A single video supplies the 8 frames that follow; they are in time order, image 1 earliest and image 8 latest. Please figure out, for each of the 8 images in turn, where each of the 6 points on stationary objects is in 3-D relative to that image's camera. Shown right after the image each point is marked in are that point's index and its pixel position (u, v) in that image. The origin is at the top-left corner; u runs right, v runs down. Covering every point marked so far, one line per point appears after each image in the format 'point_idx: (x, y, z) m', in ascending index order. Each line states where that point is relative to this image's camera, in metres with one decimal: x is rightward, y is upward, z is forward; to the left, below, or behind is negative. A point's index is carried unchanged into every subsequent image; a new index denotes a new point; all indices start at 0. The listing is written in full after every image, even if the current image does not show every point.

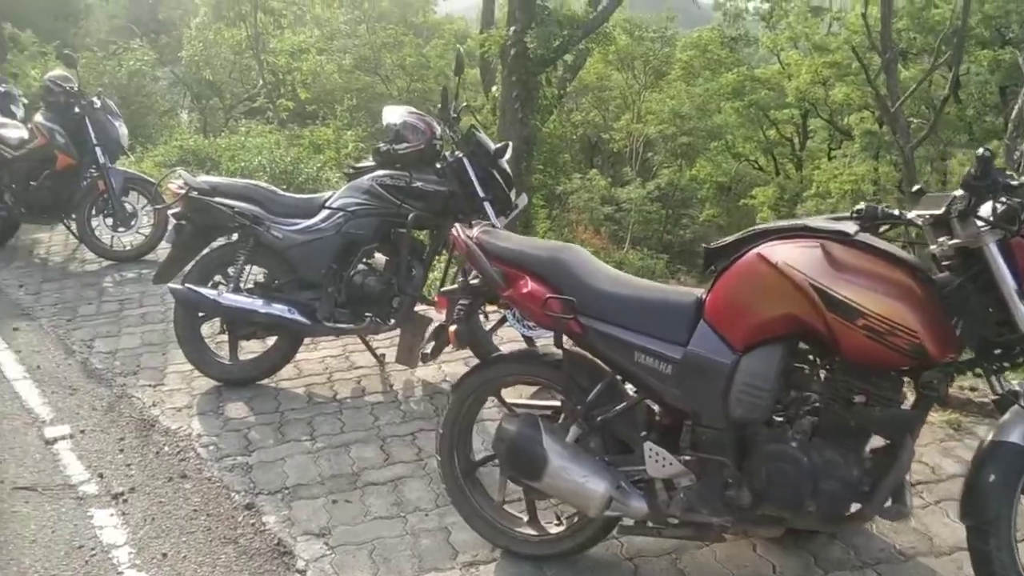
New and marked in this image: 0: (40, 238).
0: (-4.3, +0.4, +8.5) m
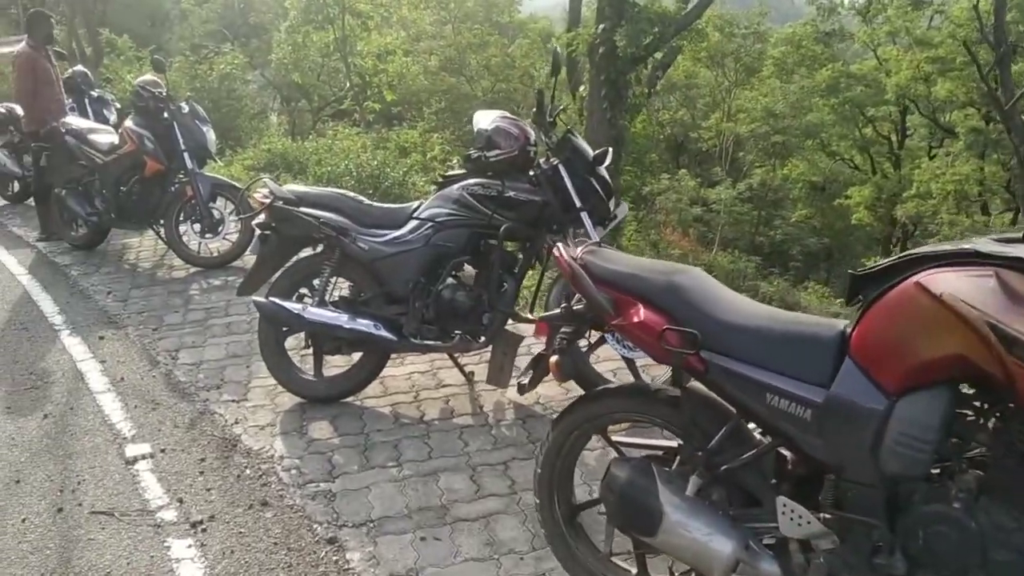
0: (-3.4, +0.4, +8.5) m
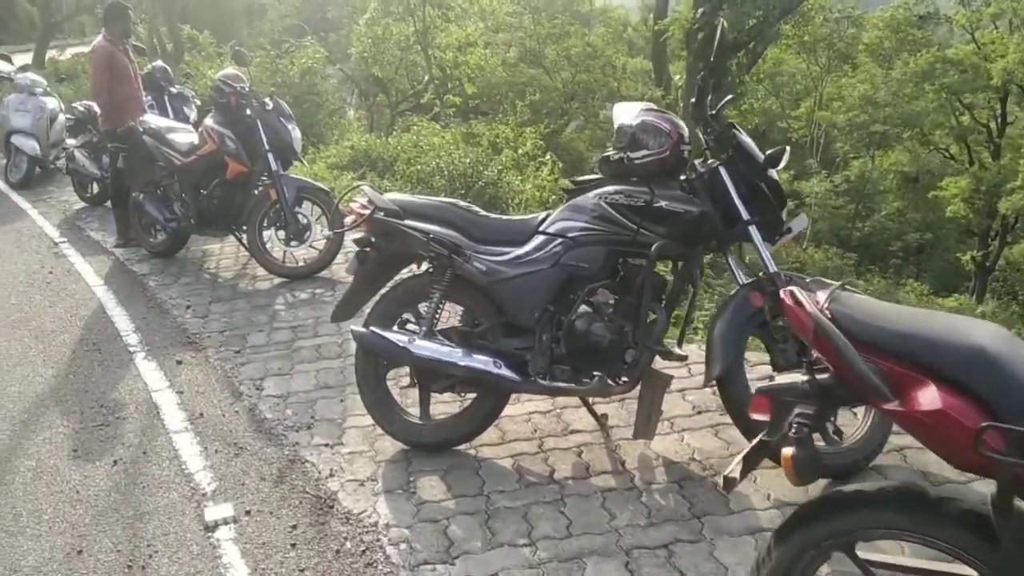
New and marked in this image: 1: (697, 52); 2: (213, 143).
0: (-2.5, +0.3, +8.0) m
1: (+2.9, +3.7, +14.9) m
2: (-2.2, +1.1, +7.0) m
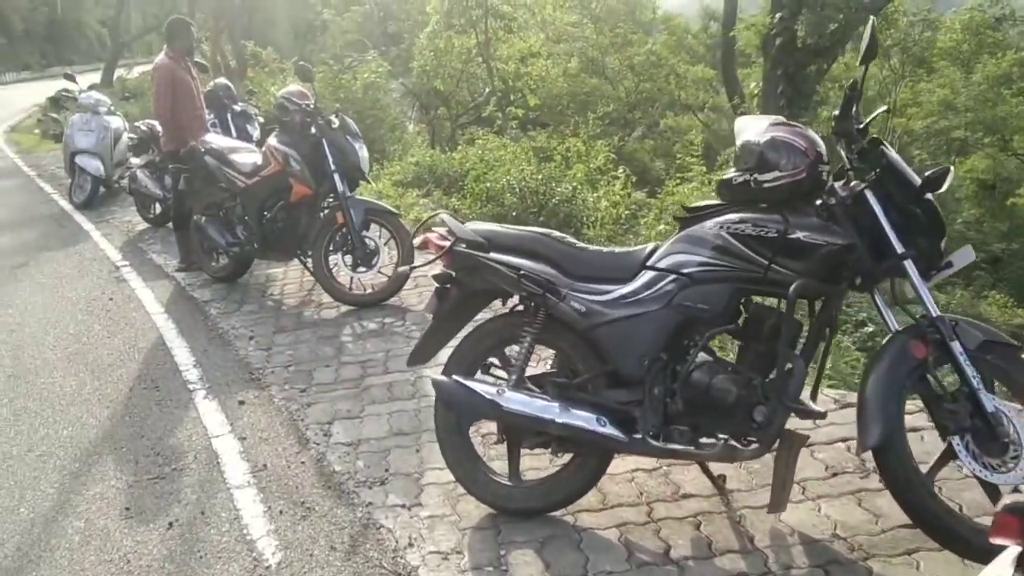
0: (-1.9, +0.1, +7.6) m
1: (+4.0, +3.5, +14.3) m
2: (-1.7, +0.9, +6.7) m
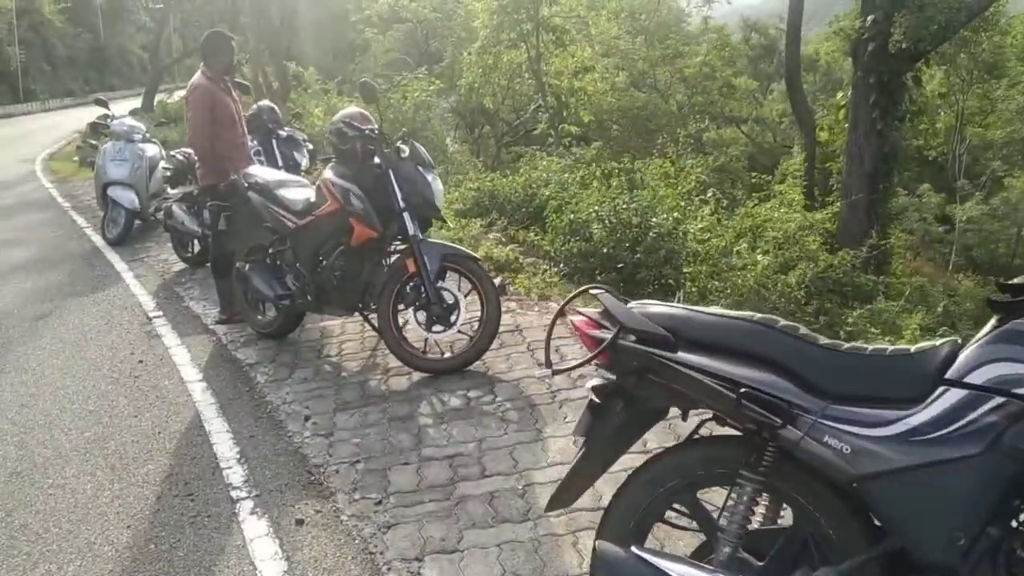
0: (-1.2, -0.3, +6.5) m
1: (+4.9, +3.1, +13.0) m
2: (-1.0, +0.5, +5.6) m
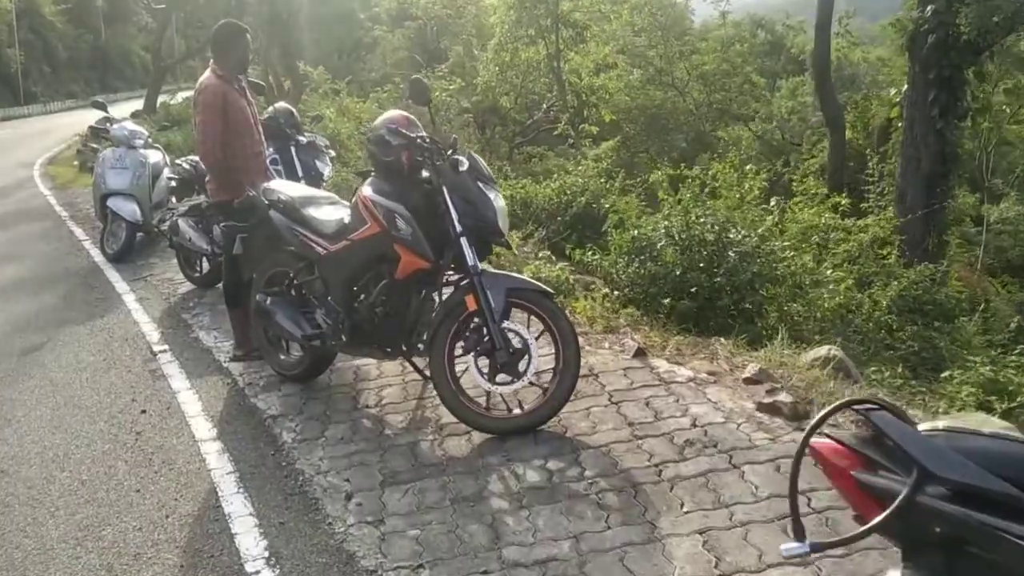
0: (-0.9, -0.5, +5.5) m
1: (+5.3, +2.9, +12.0) m
2: (-0.7, +0.3, +4.6) m
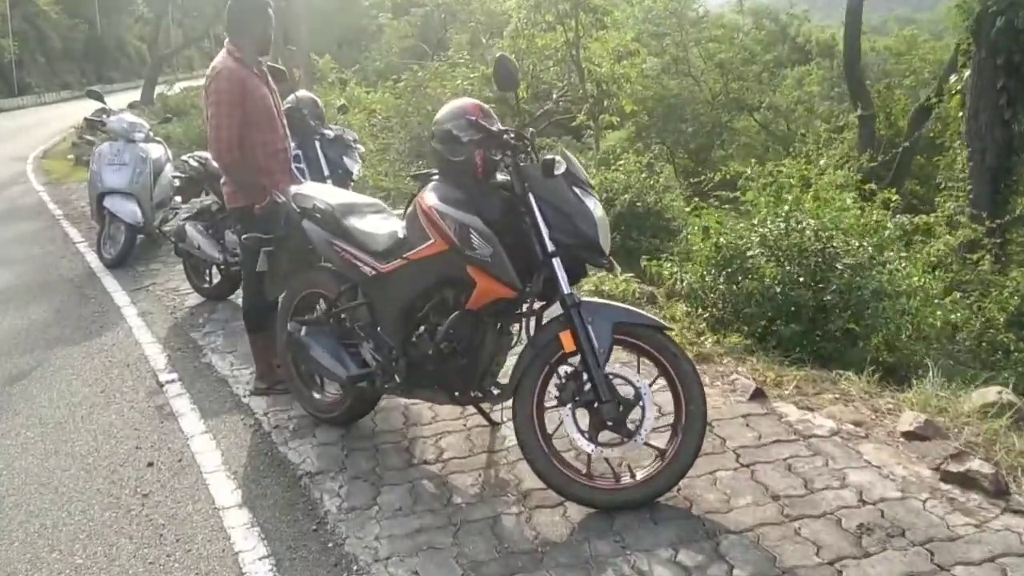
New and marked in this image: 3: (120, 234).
0: (-0.5, -0.6, +4.6) m
1: (+5.6, +2.9, +11.0) m
2: (-0.3, +0.2, +3.7) m
3: (-3.8, +0.5, +9.1) m
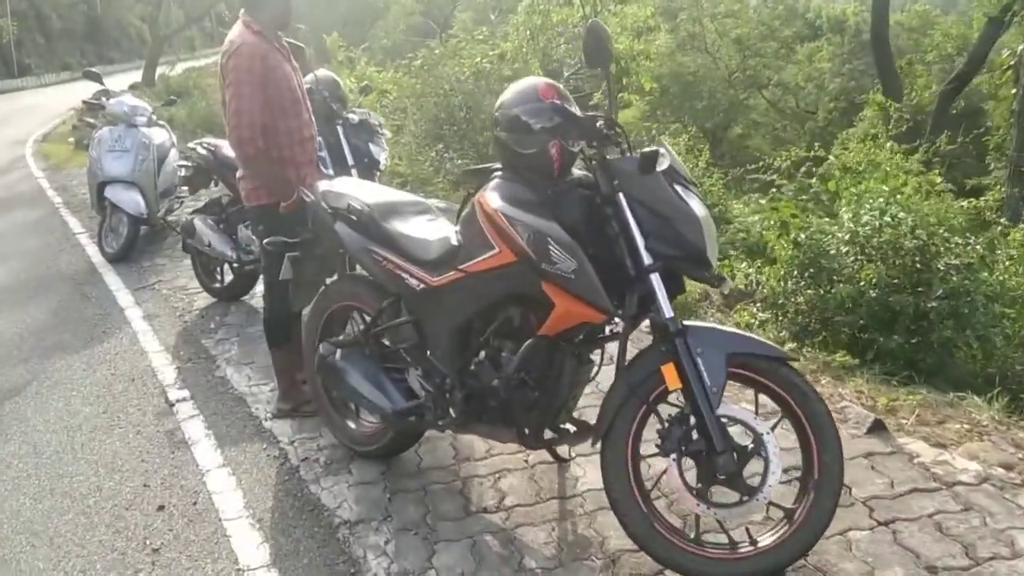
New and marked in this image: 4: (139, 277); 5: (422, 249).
0: (-0.2, -0.6, +4.0) m
1: (+5.9, +3.0, +10.3) m
2: (0.0, +0.1, +3.0) m
3: (-3.5, +0.6, +8.5) m
4: (-3.1, +0.1, +7.8) m
5: (-0.3, +0.1, +3.4) m
